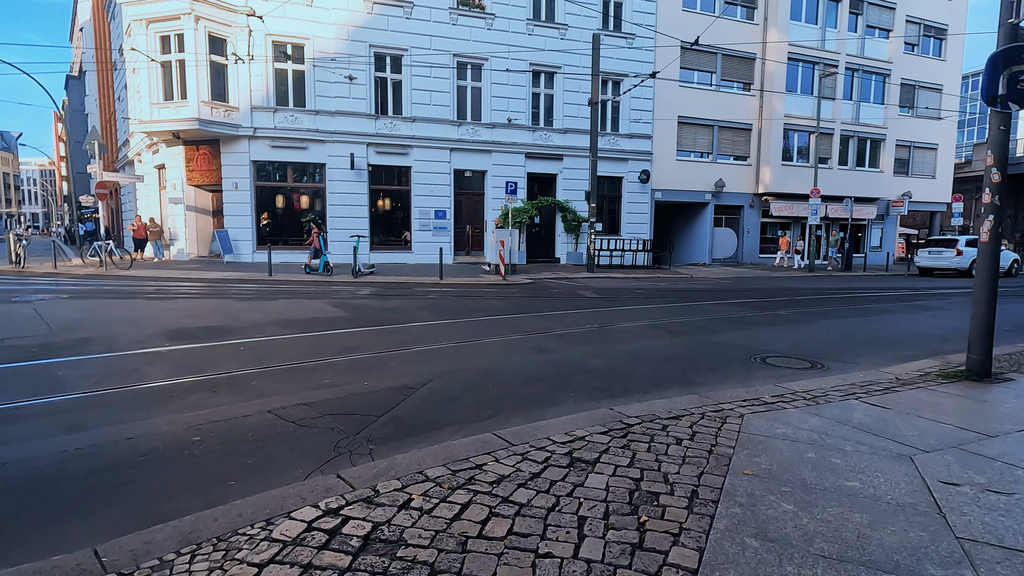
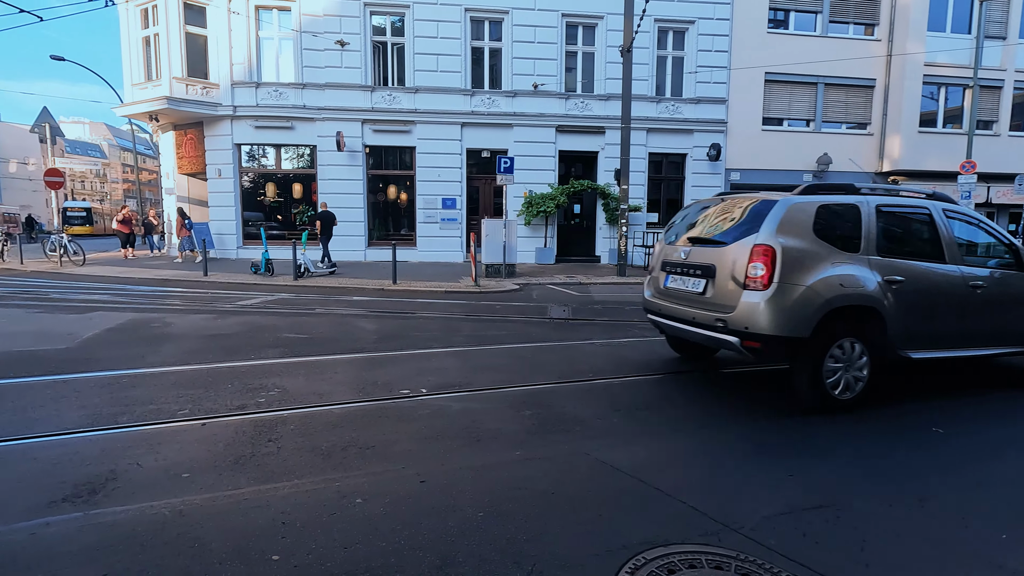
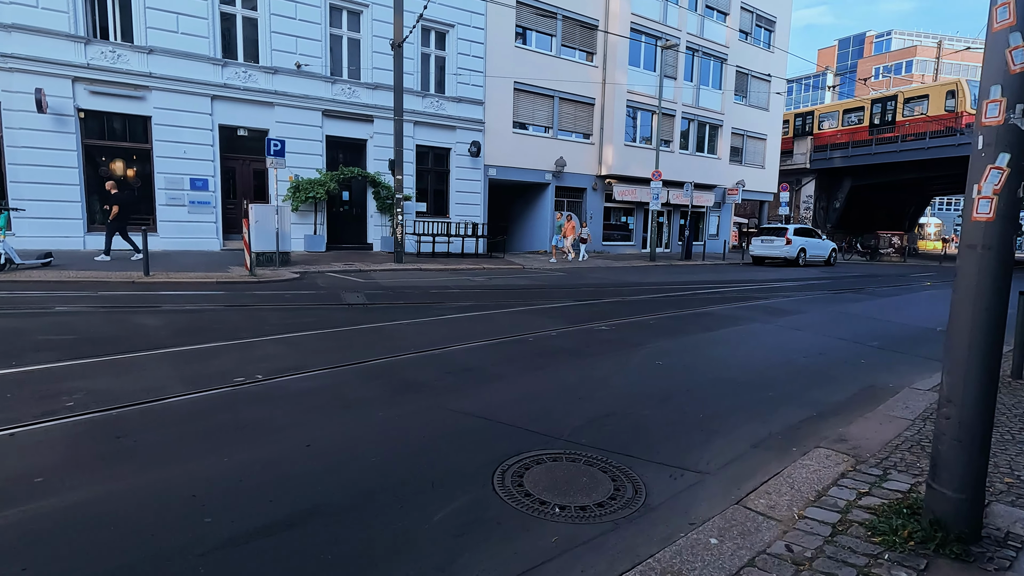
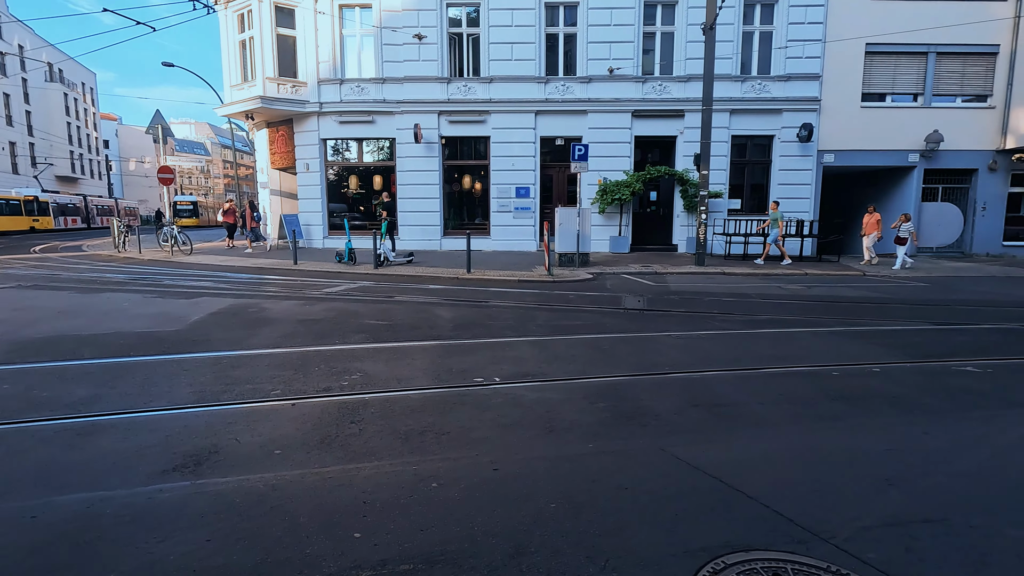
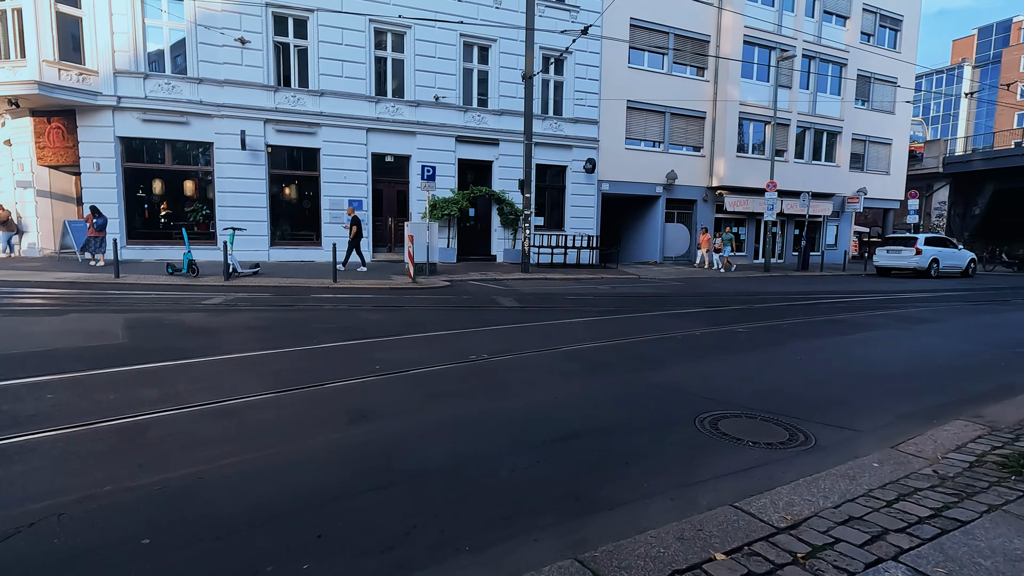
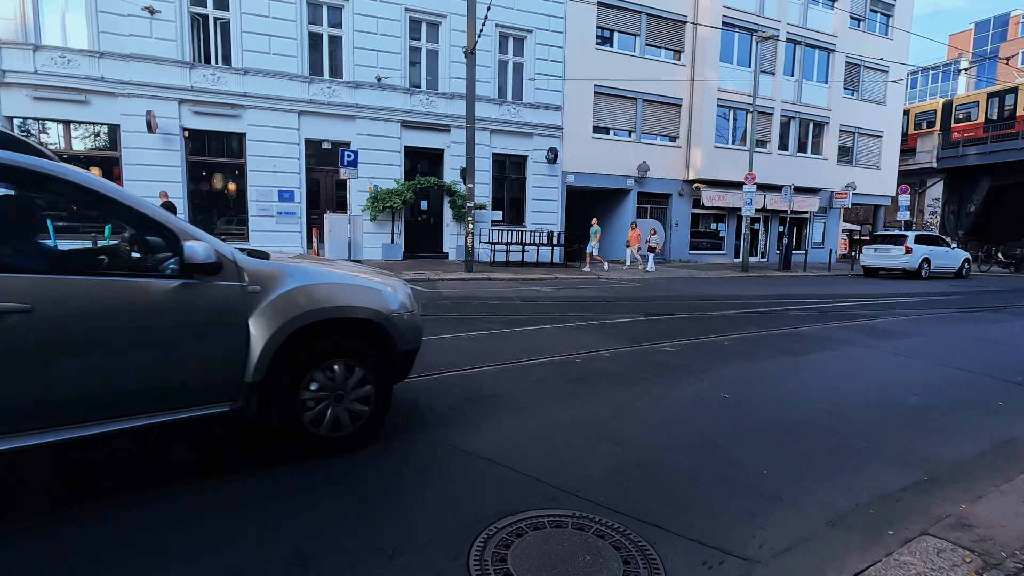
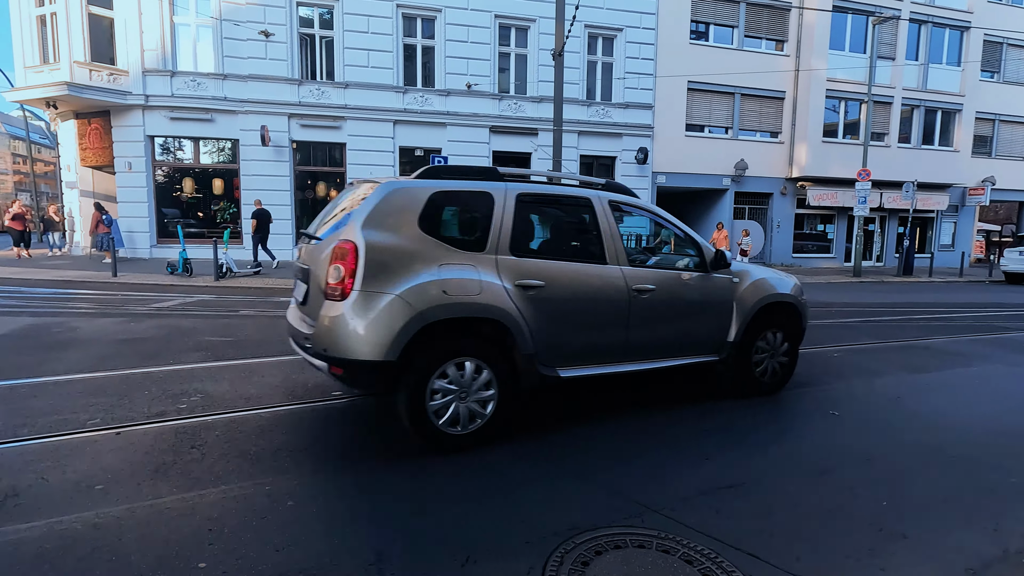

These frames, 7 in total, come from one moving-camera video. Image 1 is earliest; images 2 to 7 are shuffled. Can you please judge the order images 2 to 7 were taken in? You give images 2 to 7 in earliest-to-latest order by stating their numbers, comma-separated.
5, 3, 6, 7, 2, 4
